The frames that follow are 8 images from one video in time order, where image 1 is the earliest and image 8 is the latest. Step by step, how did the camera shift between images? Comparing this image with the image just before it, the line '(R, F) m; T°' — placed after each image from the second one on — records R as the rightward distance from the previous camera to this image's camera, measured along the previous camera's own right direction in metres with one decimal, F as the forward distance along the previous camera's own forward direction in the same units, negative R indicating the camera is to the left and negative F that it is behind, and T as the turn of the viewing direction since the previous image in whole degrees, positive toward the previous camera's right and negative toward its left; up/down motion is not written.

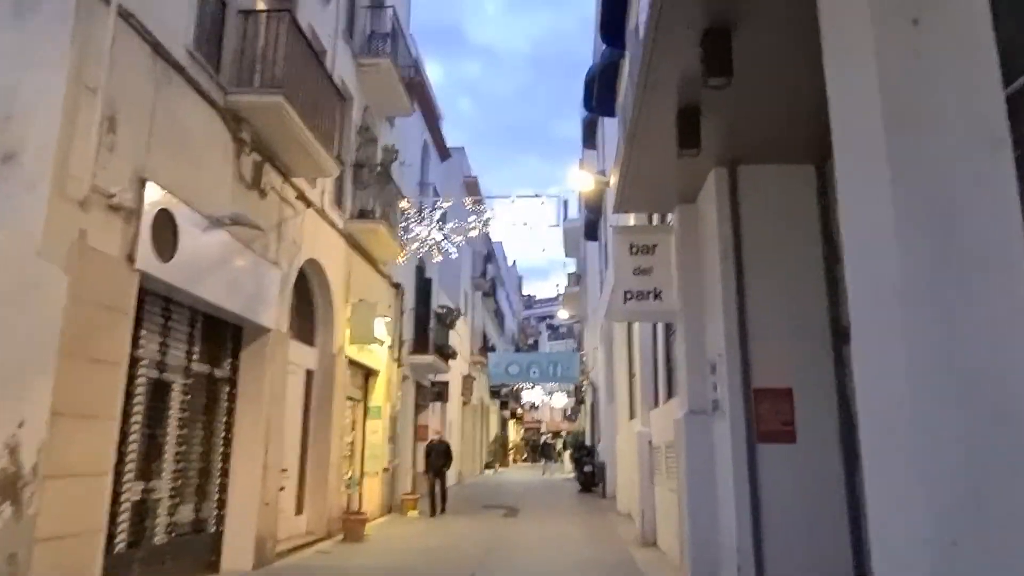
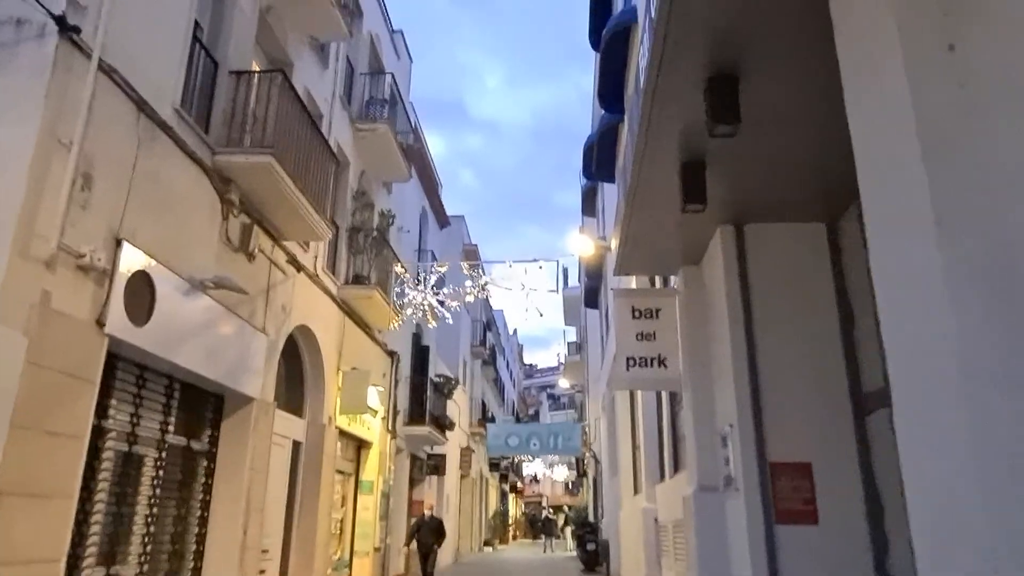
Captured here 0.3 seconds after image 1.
(0.0, +0.3) m; 0°
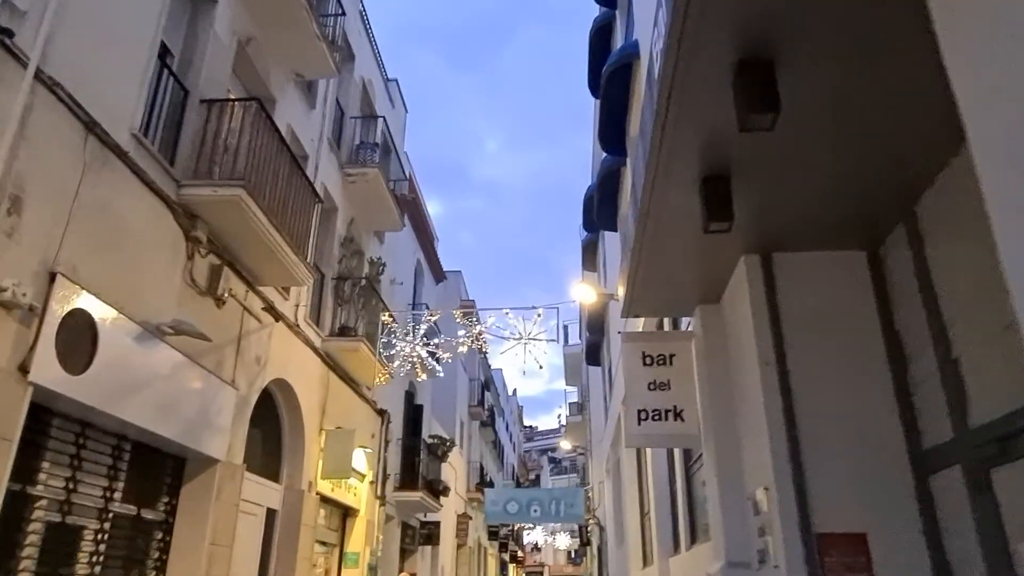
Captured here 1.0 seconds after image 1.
(0.0, +0.7) m; 0°
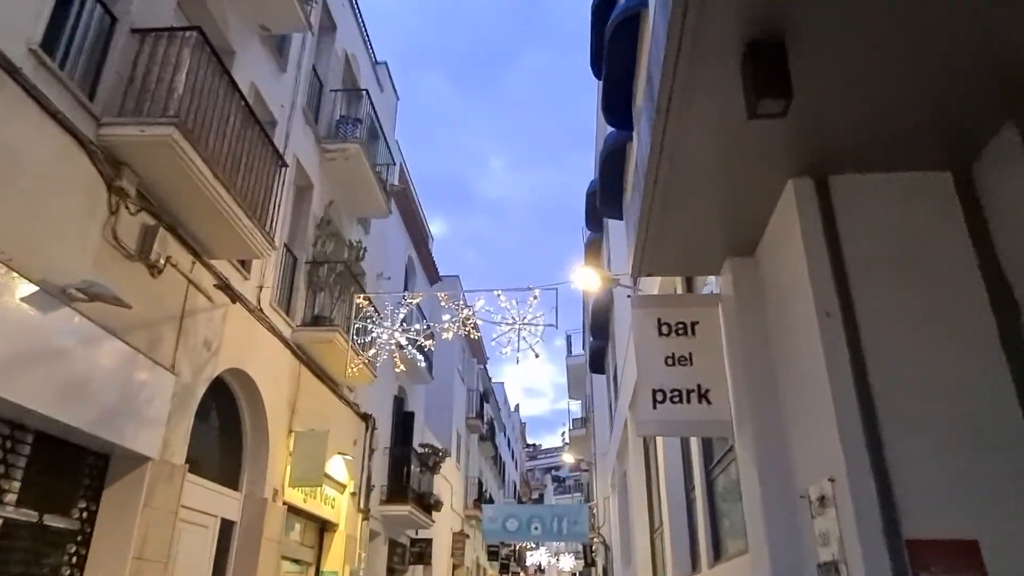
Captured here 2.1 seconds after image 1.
(+0.1, +1.0) m; 0°
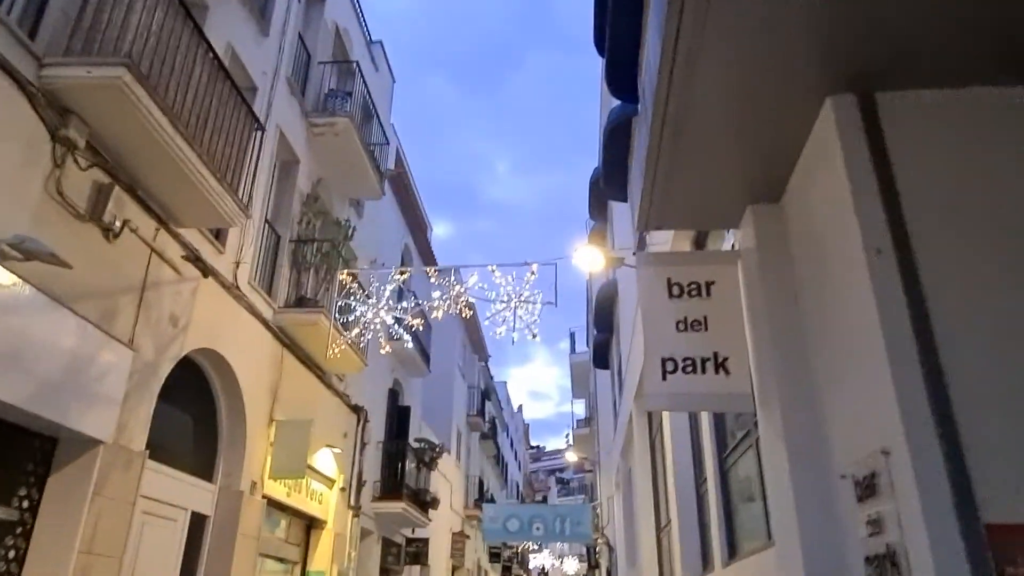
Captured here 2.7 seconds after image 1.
(+0.1, +0.5) m; 0°
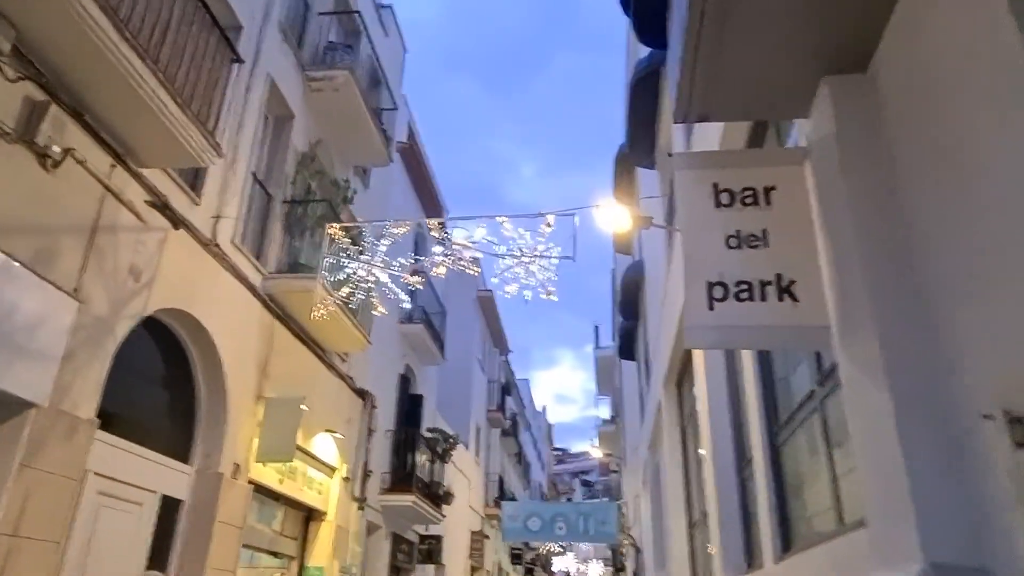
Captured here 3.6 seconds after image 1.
(+0.1, +0.8) m; -2°
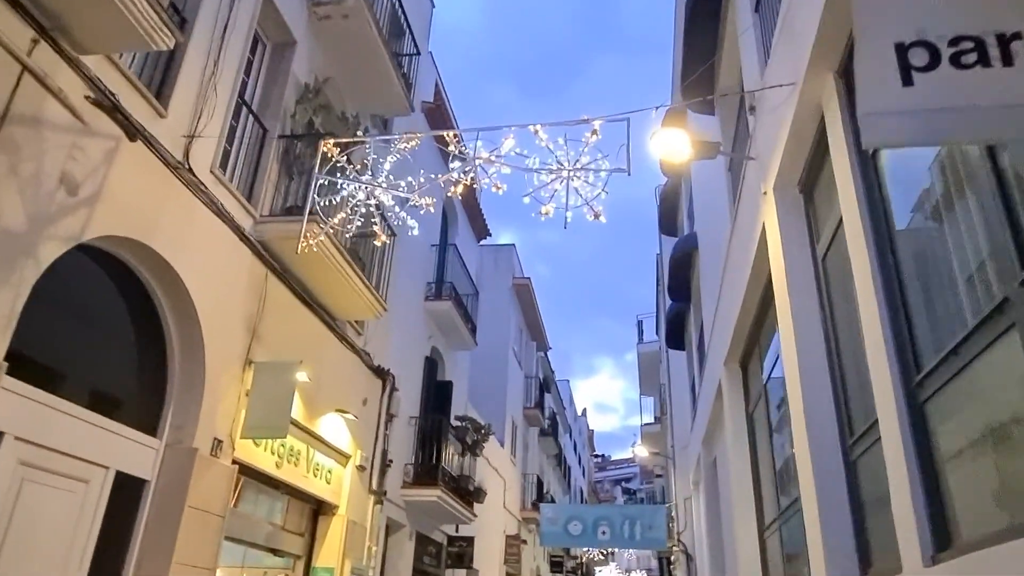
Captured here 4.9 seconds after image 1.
(0.0, +1.2) m; -3°
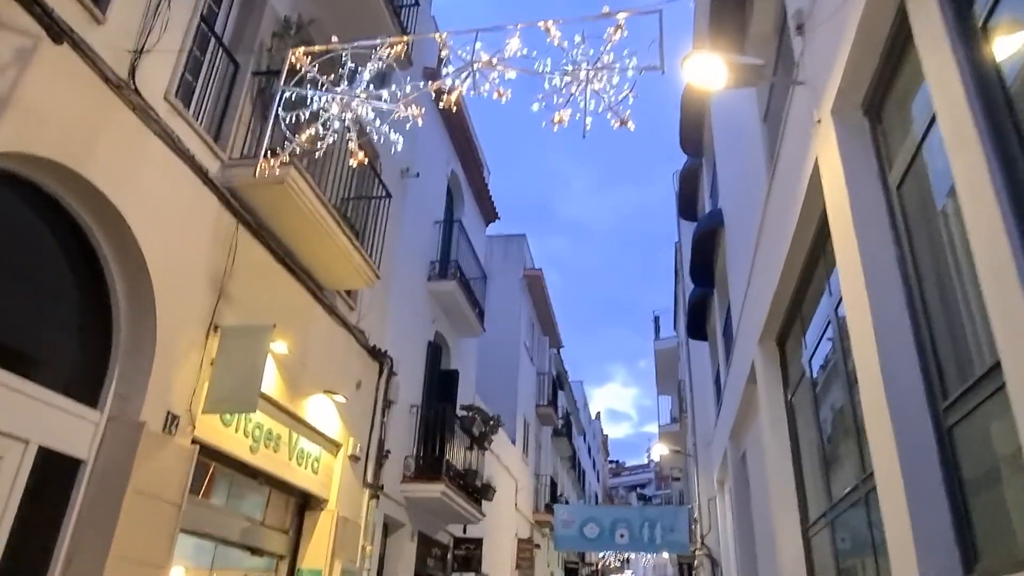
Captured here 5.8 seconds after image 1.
(0.0, +0.8) m; -1°
